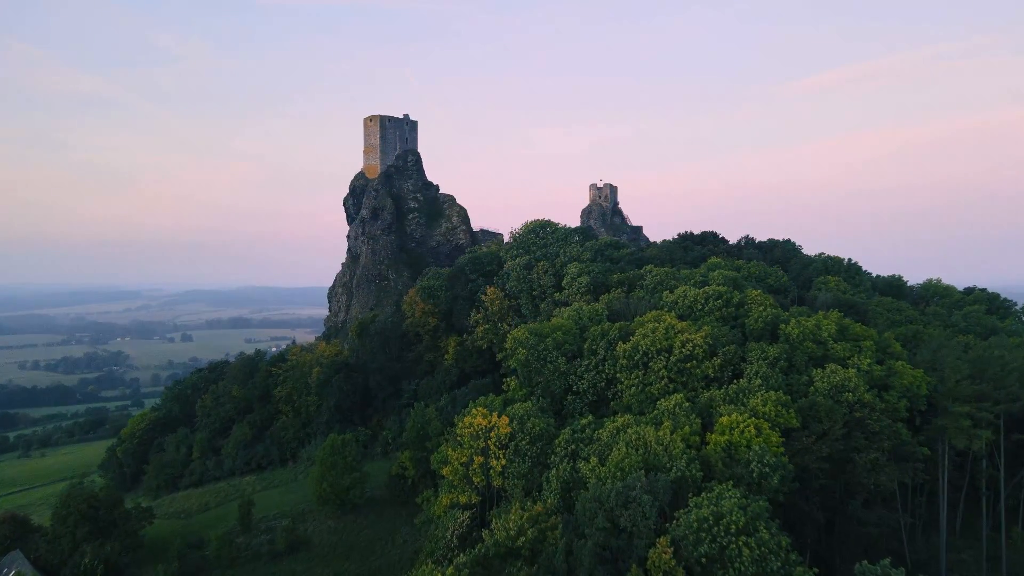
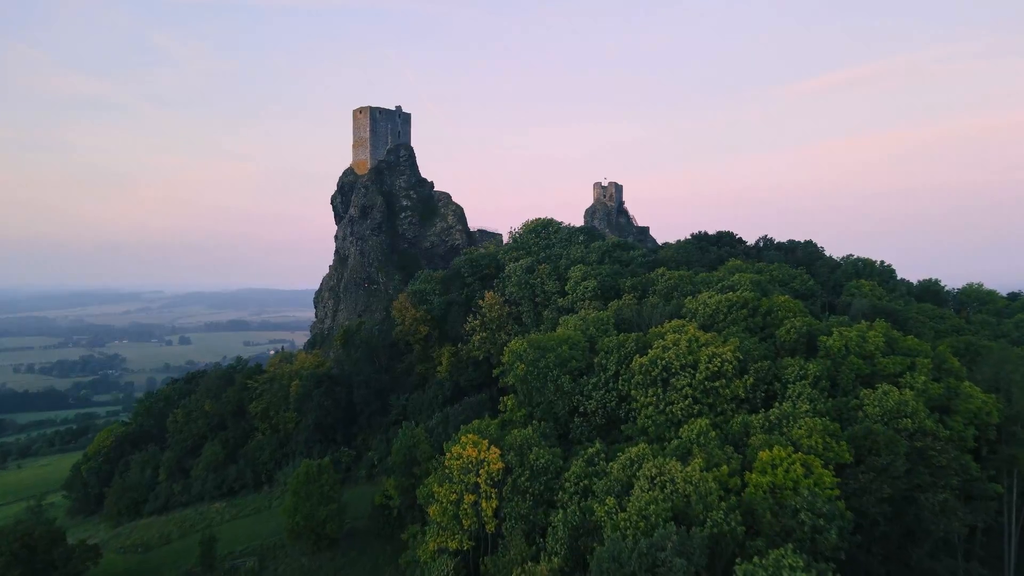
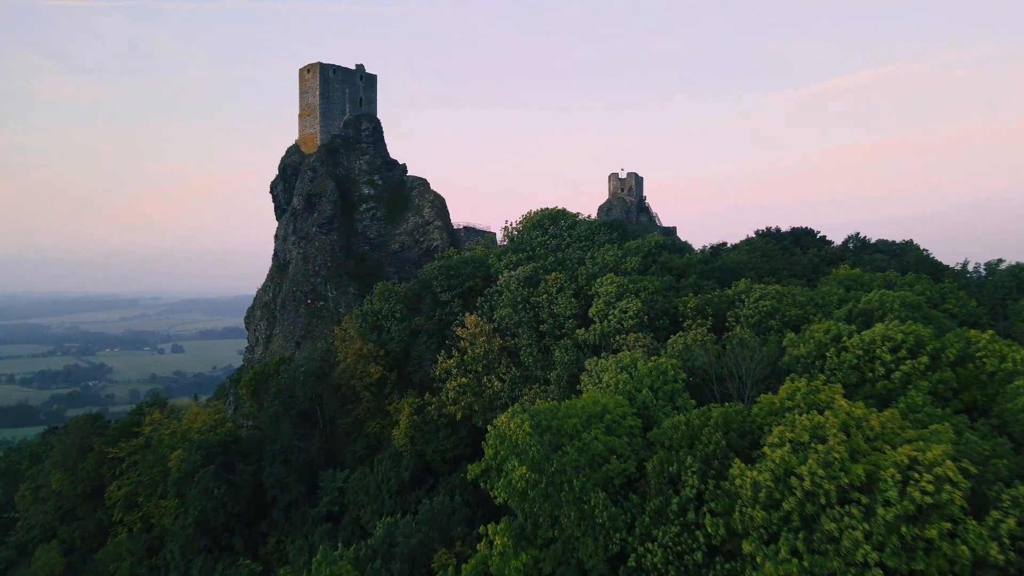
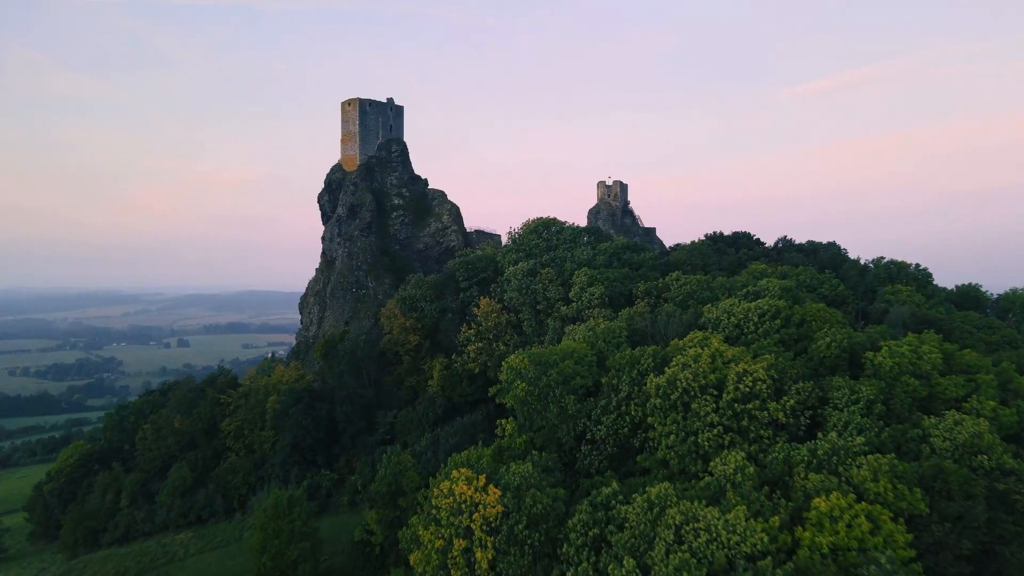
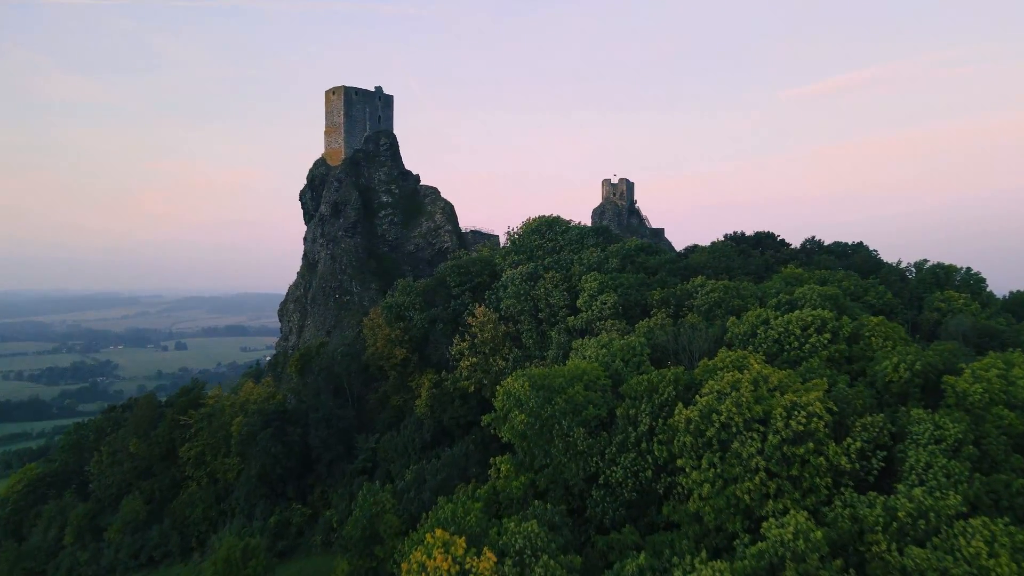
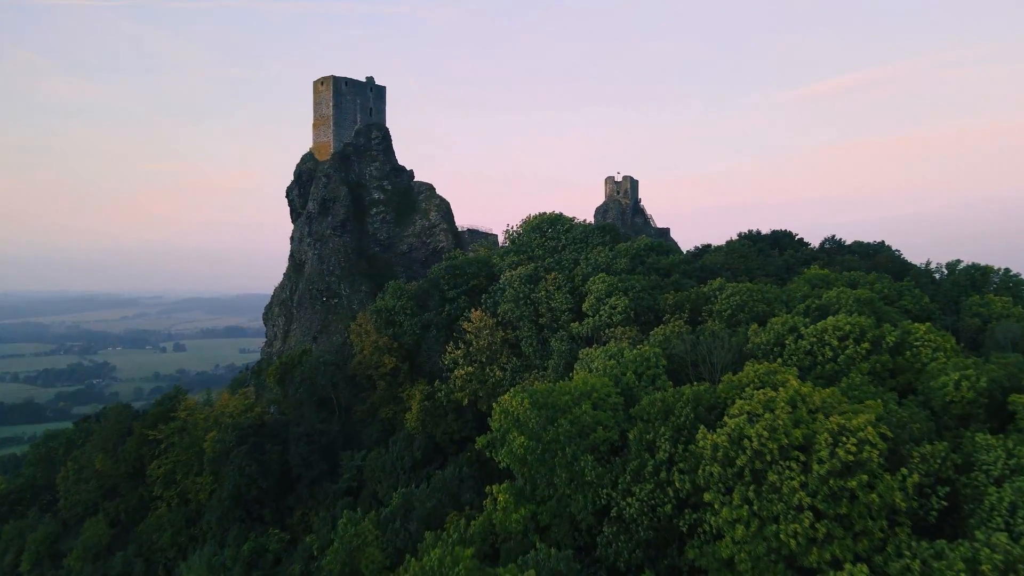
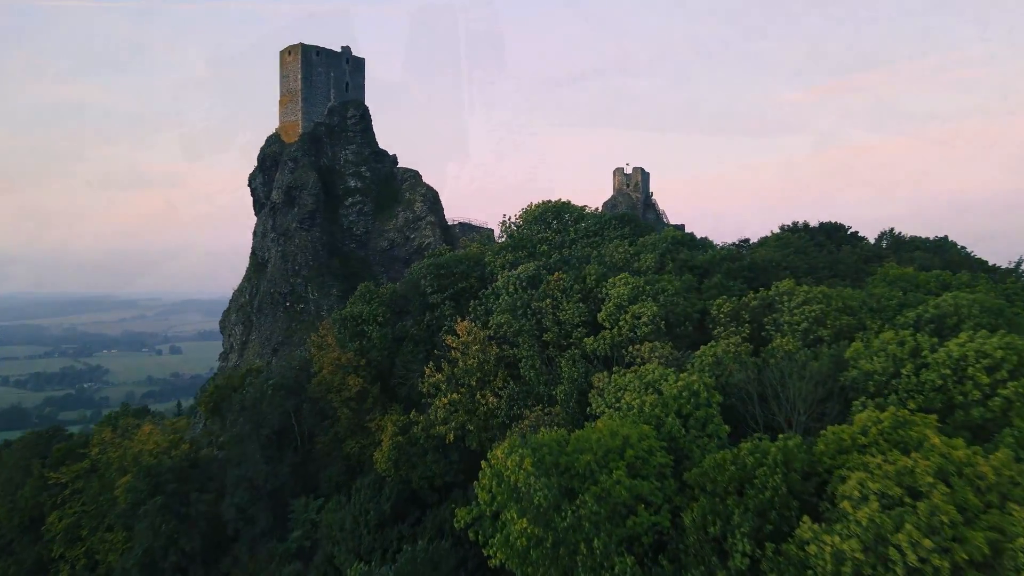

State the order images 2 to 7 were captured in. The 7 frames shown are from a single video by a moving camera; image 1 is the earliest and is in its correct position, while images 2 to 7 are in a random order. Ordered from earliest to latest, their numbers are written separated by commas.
2, 4, 5, 6, 3, 7
